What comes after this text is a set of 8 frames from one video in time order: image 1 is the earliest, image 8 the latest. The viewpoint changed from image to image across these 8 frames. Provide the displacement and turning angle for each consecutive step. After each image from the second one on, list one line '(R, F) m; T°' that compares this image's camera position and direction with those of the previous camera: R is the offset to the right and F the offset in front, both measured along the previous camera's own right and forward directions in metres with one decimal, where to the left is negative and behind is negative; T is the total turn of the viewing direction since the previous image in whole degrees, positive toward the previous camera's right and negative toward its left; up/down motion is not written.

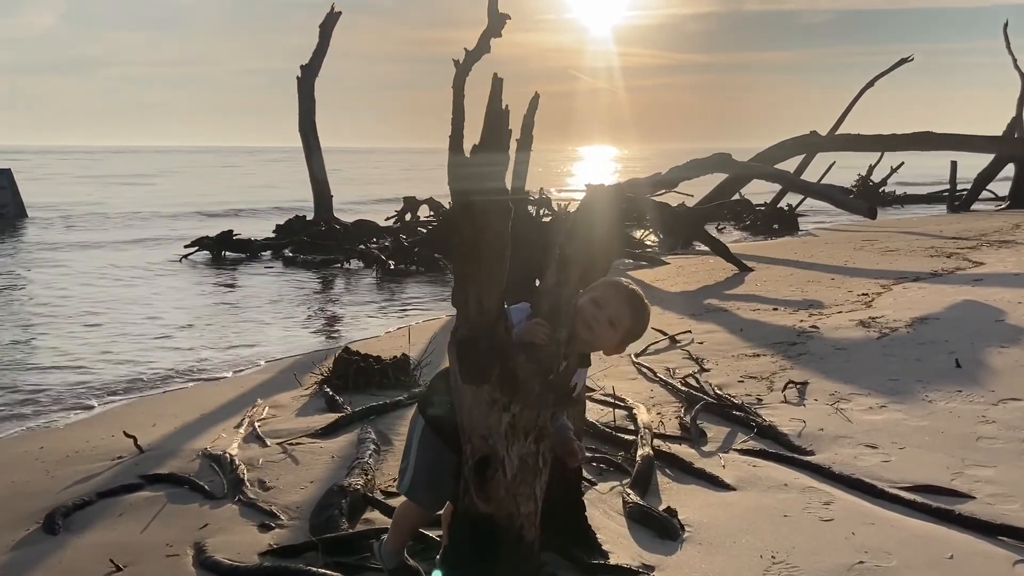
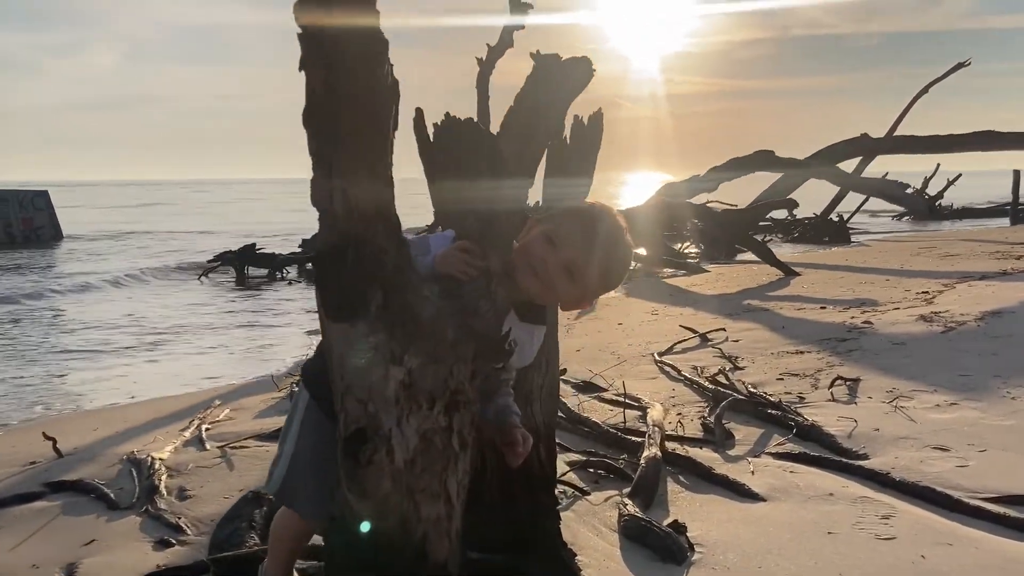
(+0.3, +0.9) m; -3°
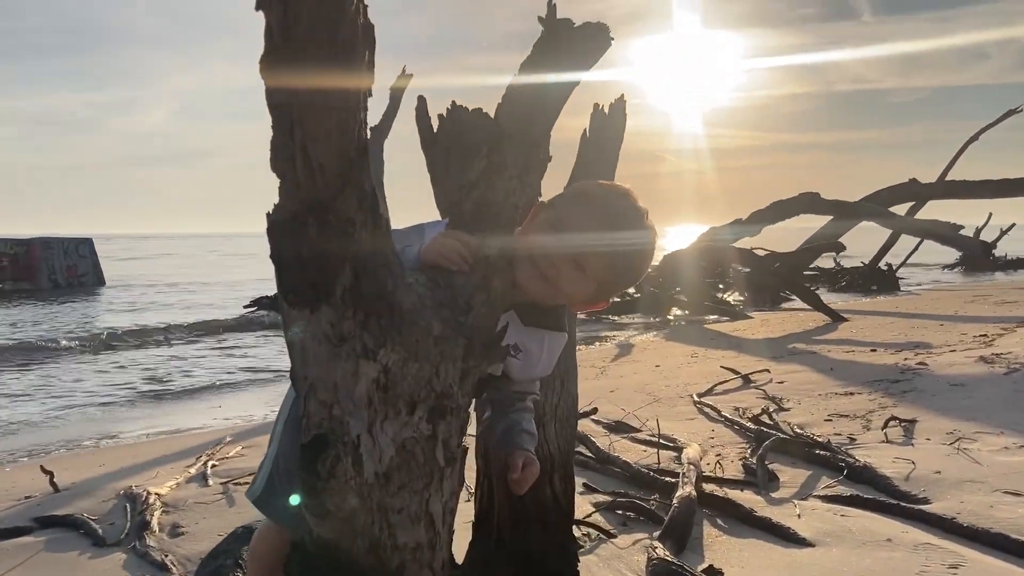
(+0.1, +0.3) m; -3°
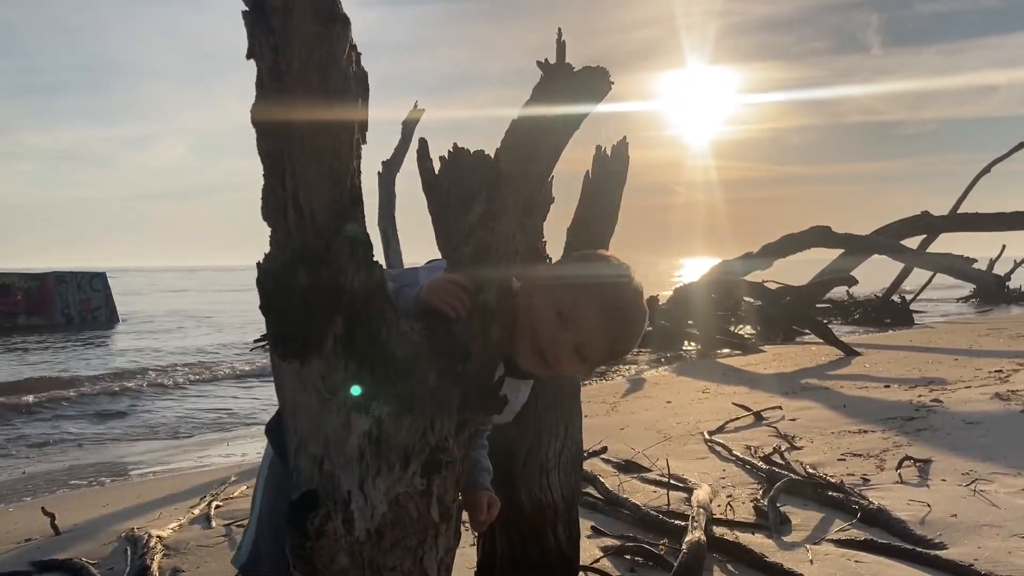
(0.0, 0.0) m; -1°
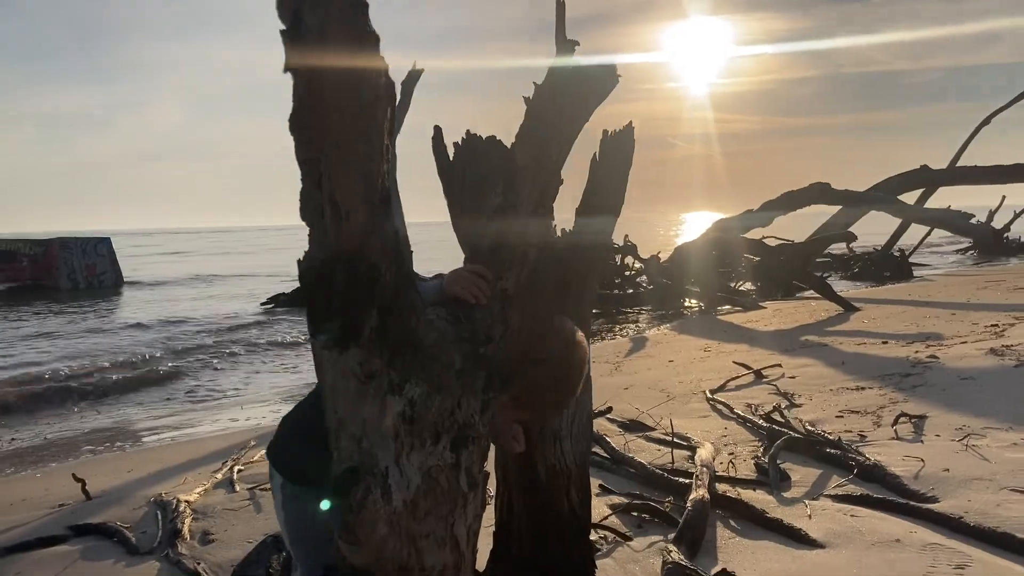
(0.0, -0.1) m; 0°
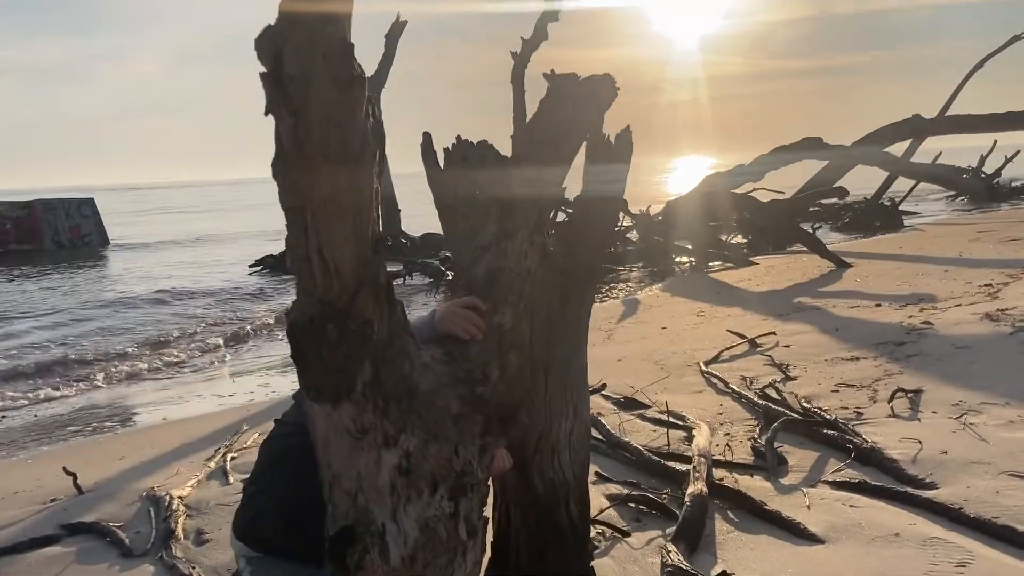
(0.0, +0.1) m; +1°
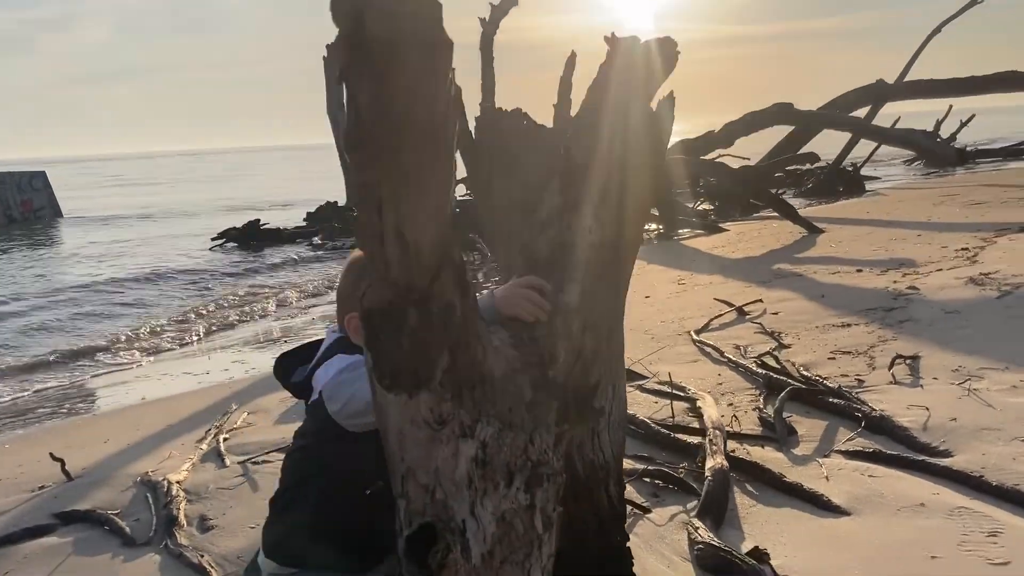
(-0.2, +0.1) m; +3°
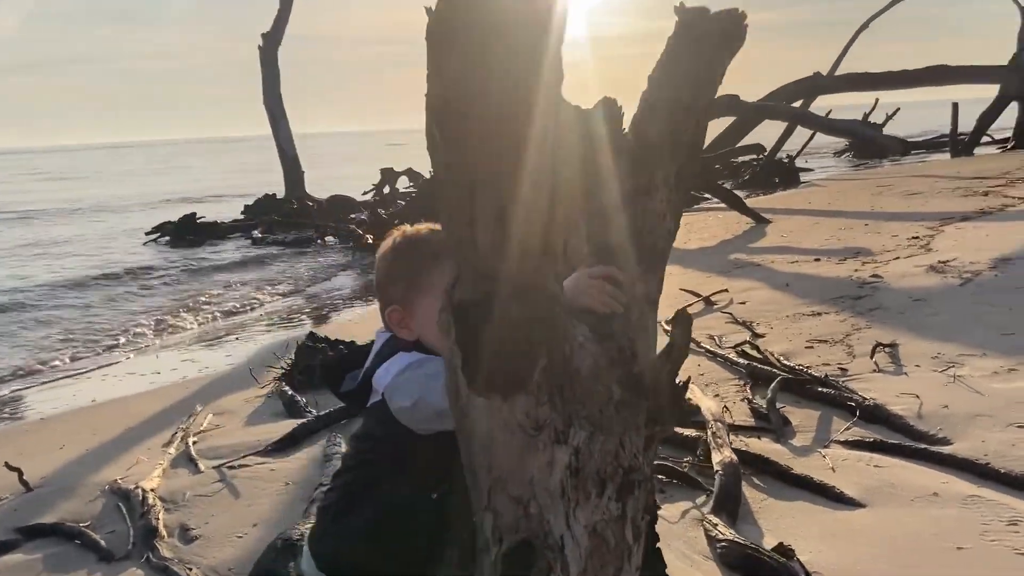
(-0.2, +0.1) m; +4°
